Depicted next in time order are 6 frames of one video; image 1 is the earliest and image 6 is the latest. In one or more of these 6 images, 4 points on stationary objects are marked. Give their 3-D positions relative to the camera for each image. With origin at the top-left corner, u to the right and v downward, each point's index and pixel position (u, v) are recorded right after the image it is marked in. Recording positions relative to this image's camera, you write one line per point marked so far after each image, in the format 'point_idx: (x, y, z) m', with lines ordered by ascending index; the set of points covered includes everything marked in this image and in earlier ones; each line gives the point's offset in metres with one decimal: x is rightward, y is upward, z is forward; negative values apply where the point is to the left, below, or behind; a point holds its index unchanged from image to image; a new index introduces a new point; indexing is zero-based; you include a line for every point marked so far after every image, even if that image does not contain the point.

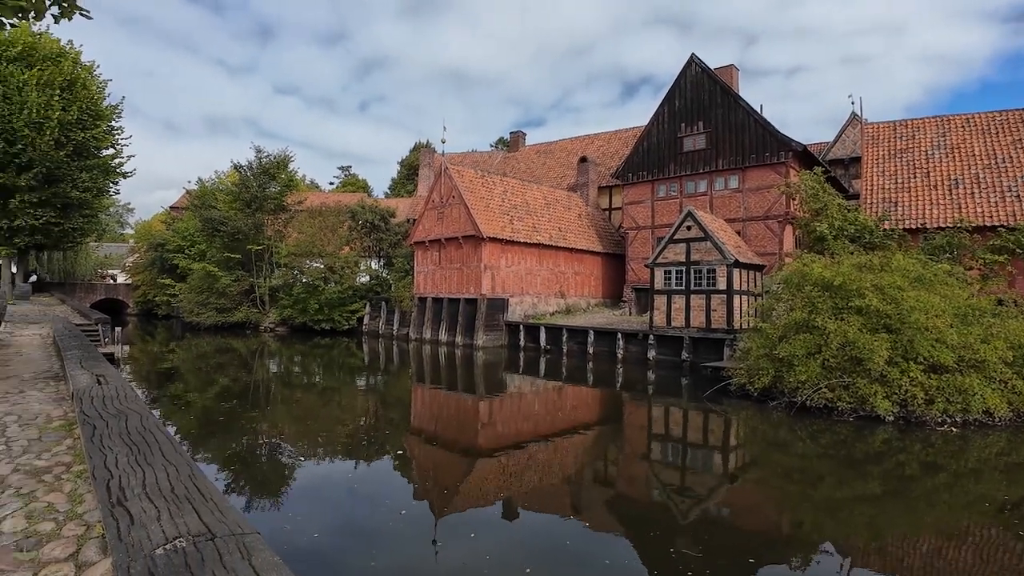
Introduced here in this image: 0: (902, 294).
0: (+11.2, -0.2, +14.2) m
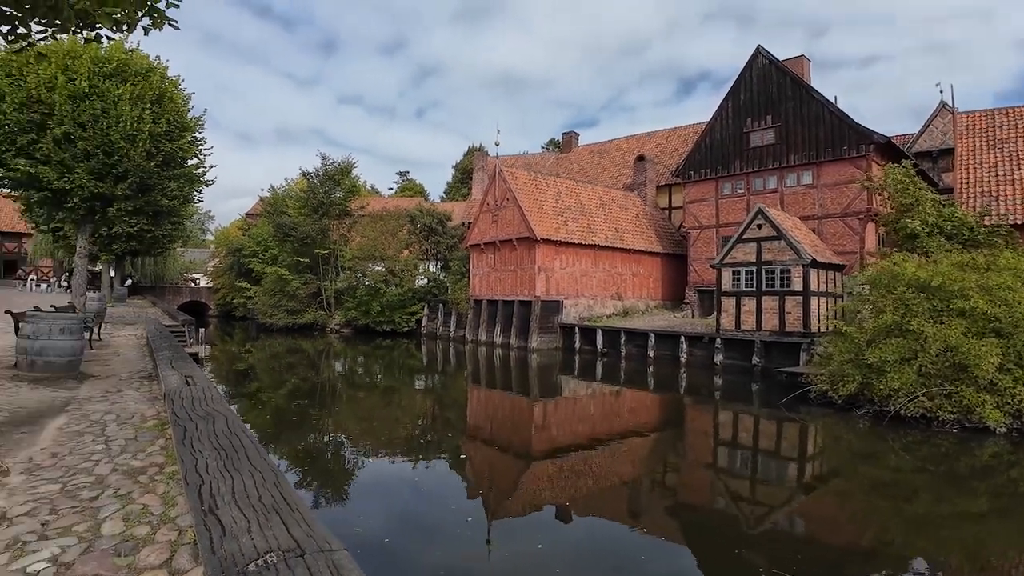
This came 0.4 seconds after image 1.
0: (+13.0, -0.2, +12.6) m
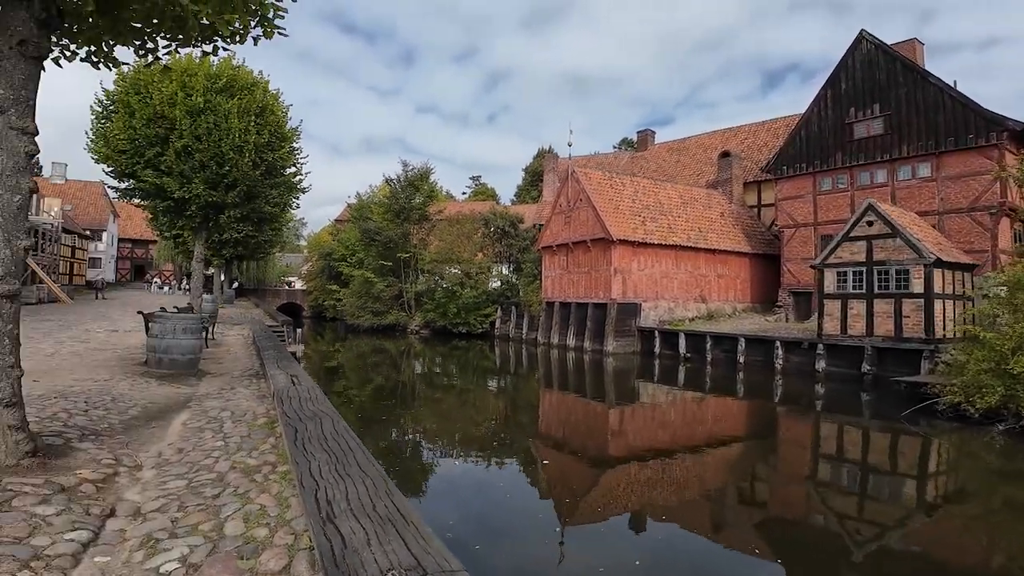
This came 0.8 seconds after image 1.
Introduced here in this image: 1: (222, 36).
0: (+14.9, -0.2, +10.3) m
1: (-3.3, +2.9, +5.7) m
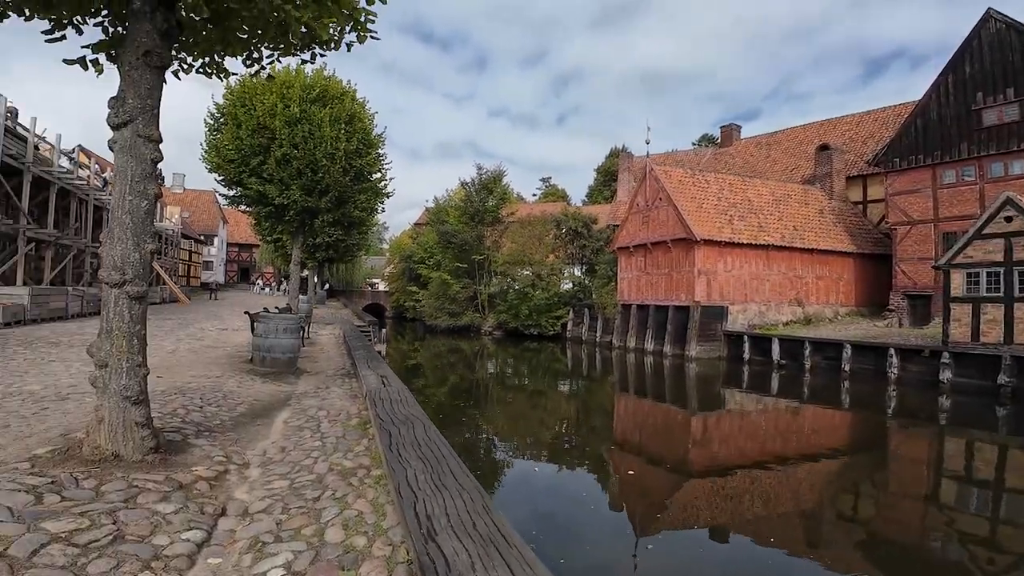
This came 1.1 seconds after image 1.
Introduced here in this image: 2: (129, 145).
0: (+16.5, -0.3, +7.8) m
1: (-2.3, +2.9, +5.8) m
2: (-3.0, +1.1, +3.8) m
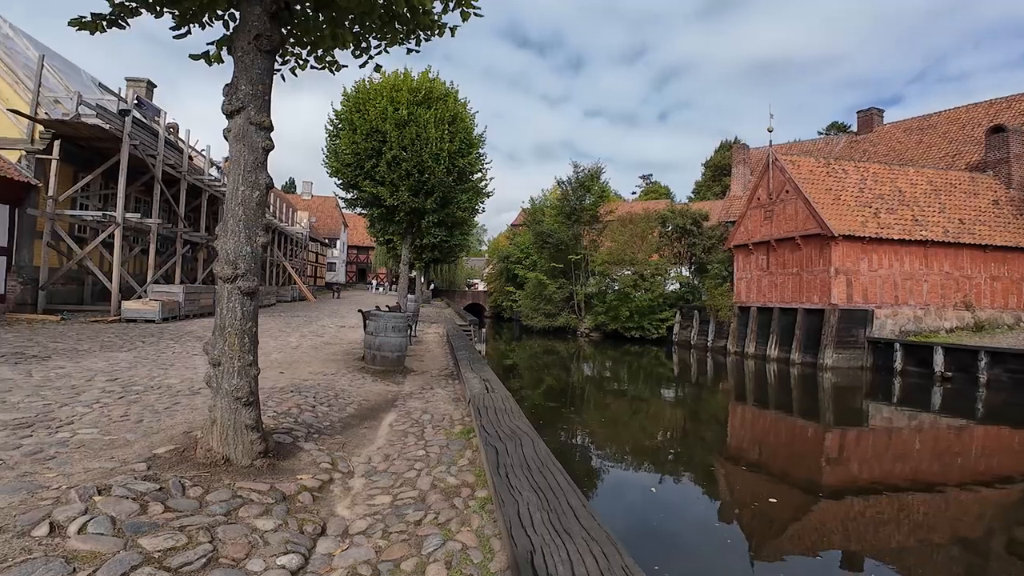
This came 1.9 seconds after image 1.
0: (+17.8, -0.3, +3.8) m
1: (-1.0, +2.9, +5.5) m
2: (-2.0, +1.2, +3.7) m
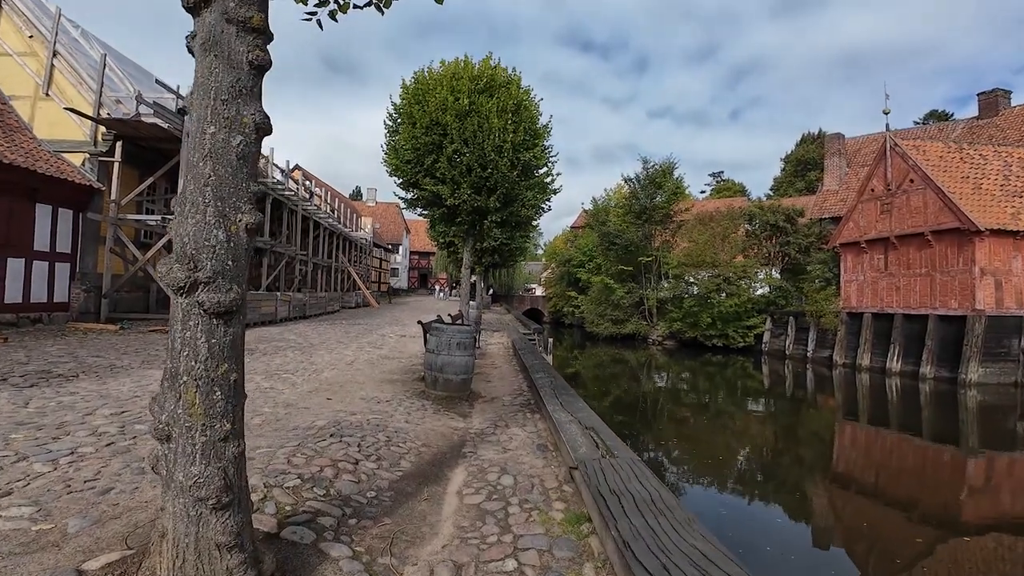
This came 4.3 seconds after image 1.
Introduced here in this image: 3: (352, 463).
0: (+18.4, -0.3, -0.2) m
1: (0.0, +2.8, +3.9) m
2: (-1.3, +1.1, +2.2) m
3: (-1.3, -1.5, +4.1) m
